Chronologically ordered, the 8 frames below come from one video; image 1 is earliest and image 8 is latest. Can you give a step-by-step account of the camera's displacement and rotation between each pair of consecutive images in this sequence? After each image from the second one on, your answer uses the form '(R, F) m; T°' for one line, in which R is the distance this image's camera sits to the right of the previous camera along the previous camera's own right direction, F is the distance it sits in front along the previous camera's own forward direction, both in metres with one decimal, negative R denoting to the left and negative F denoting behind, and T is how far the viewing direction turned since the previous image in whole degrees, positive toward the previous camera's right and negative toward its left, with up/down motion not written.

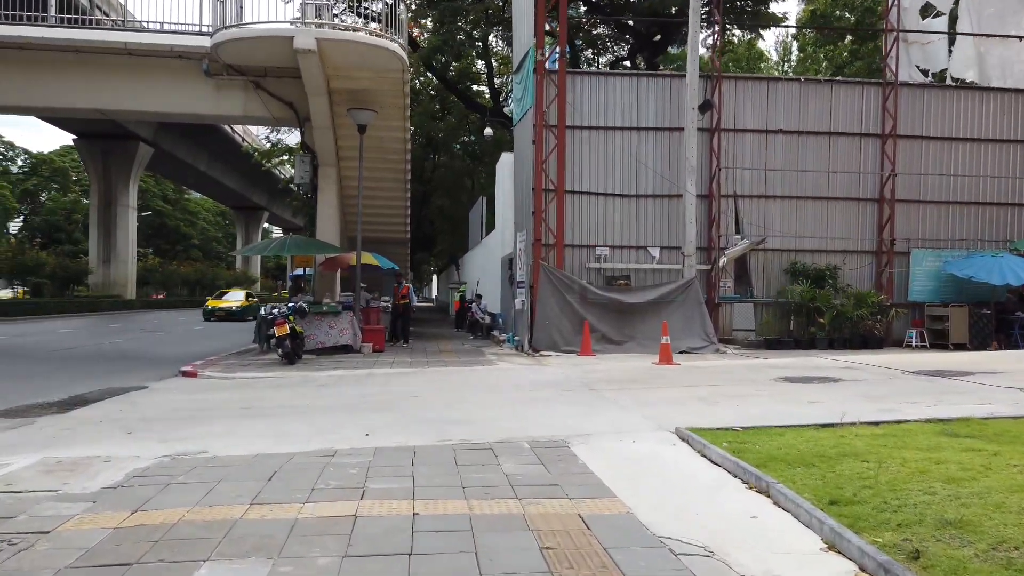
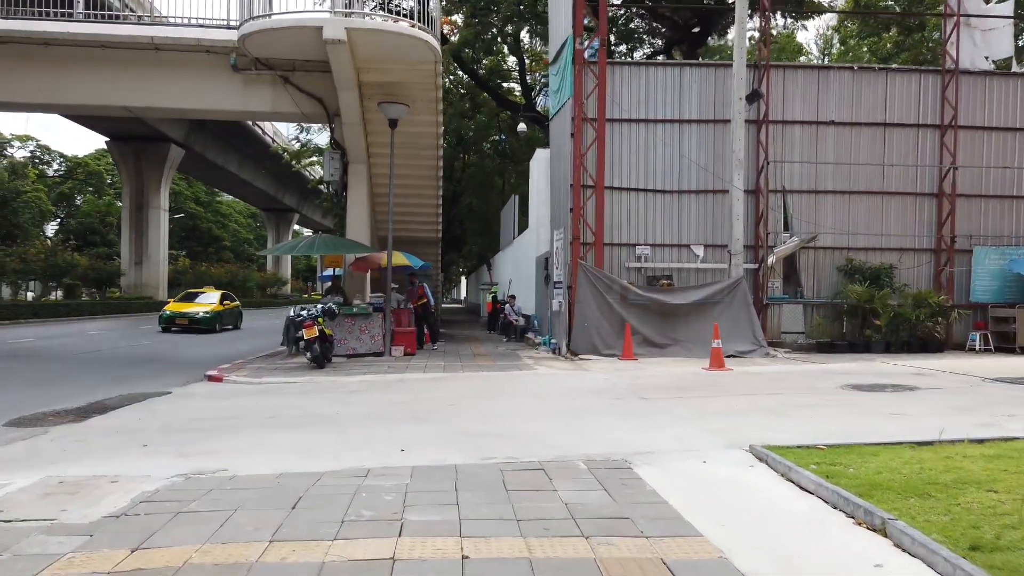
(-0.2, +0.8) m; -2°
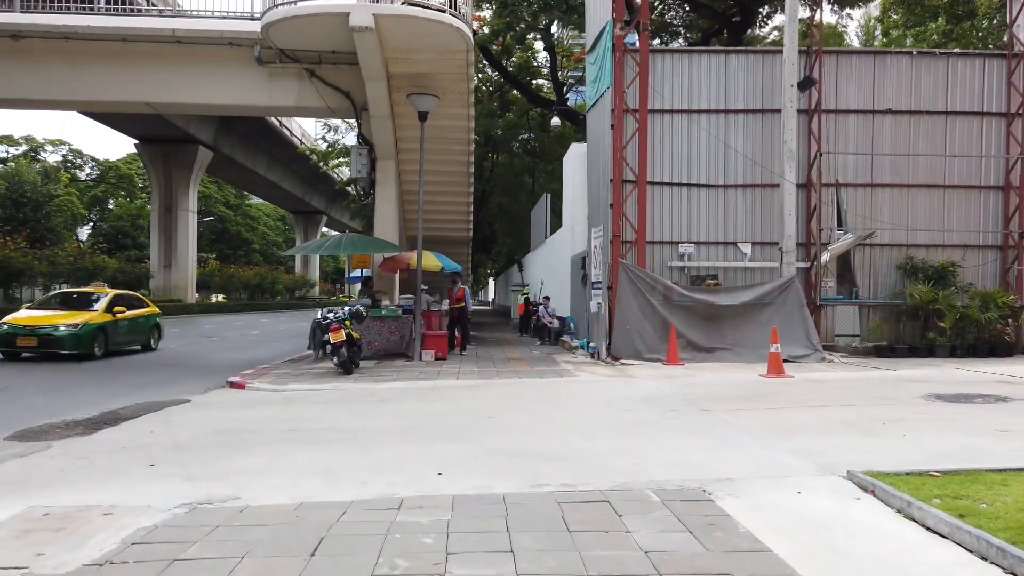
(-0.2, +0.9) m; -2°
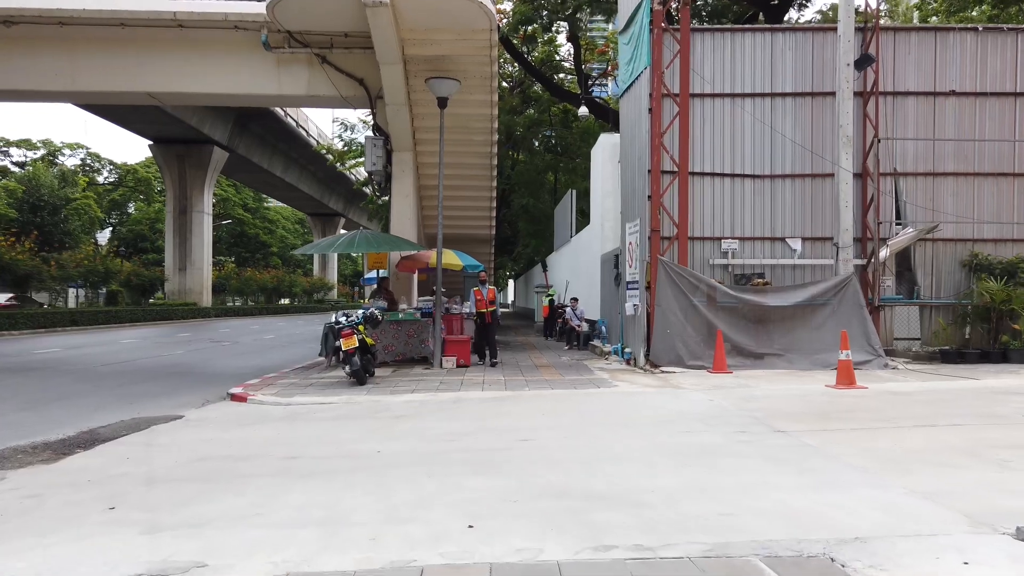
(-0.2, +1.3) m; -1°
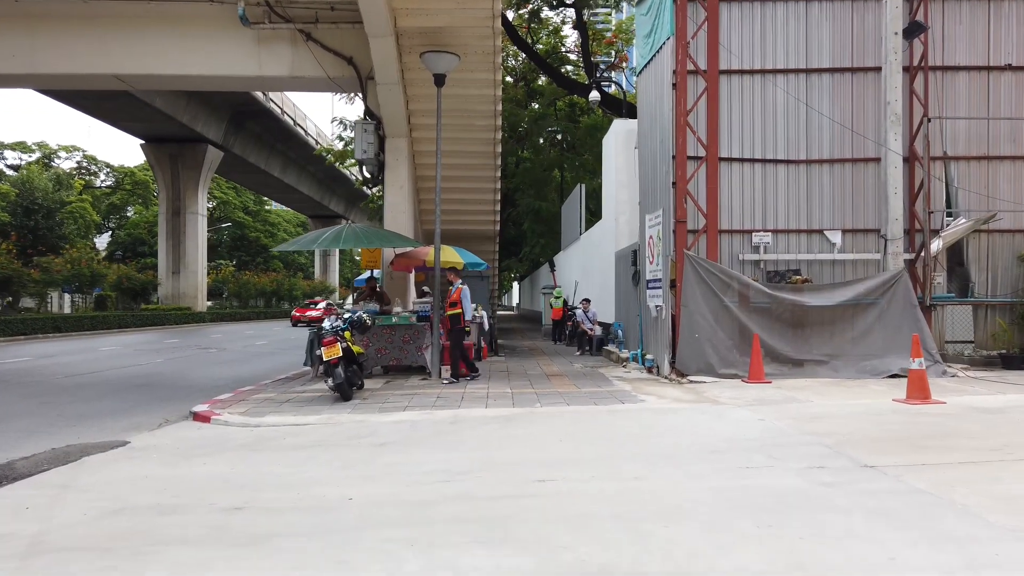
(0.0, +1.6) m; 0°
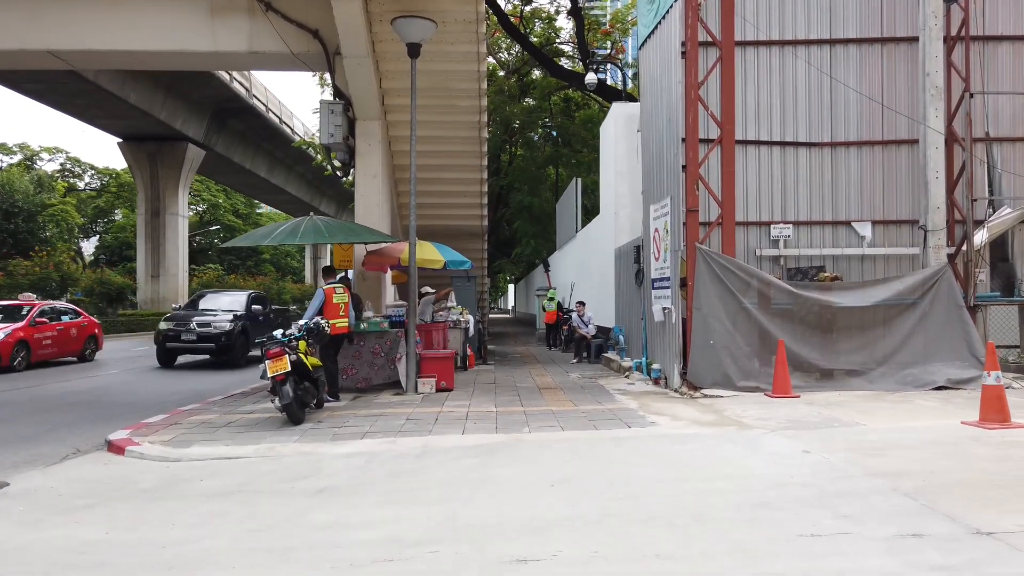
(+0.2, +1.6) m; 0°
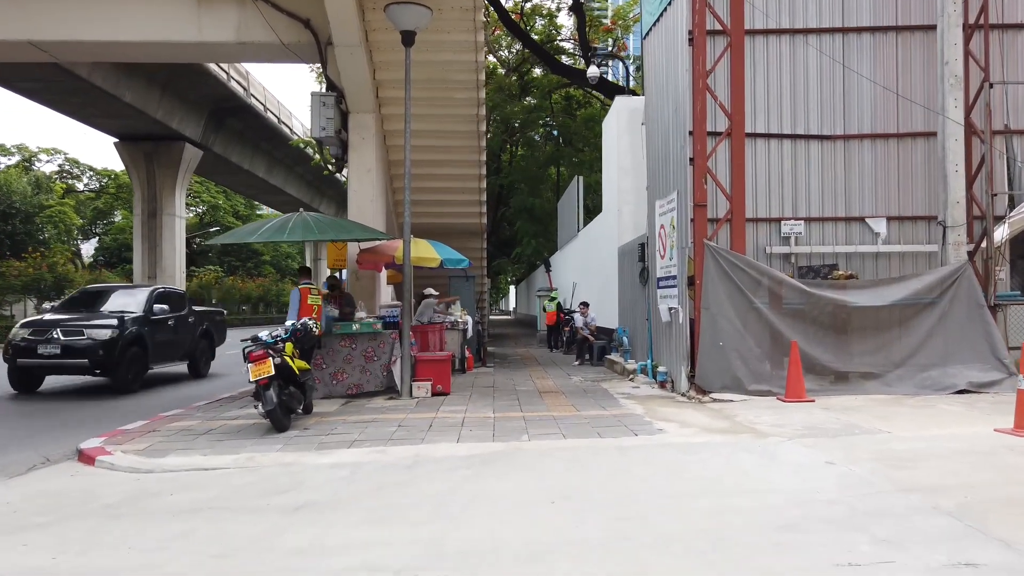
(0.0, +0.5) m; 0°
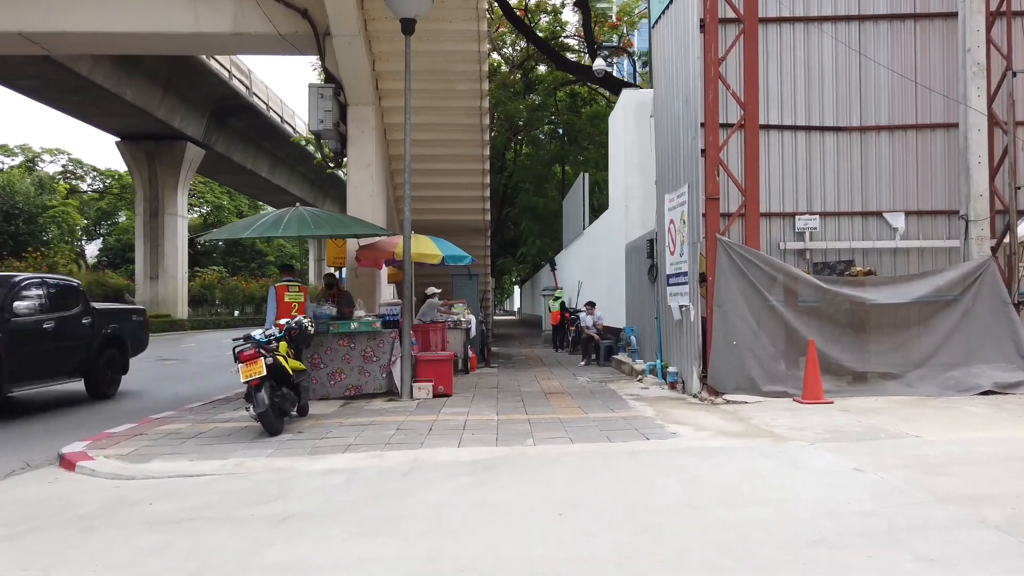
(0.0, +0.4) m; 0°
